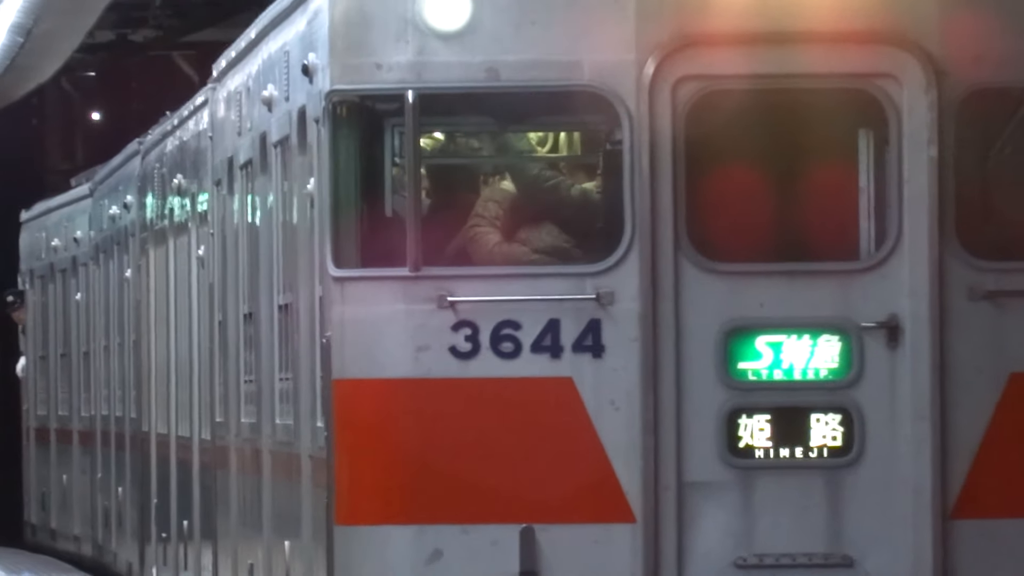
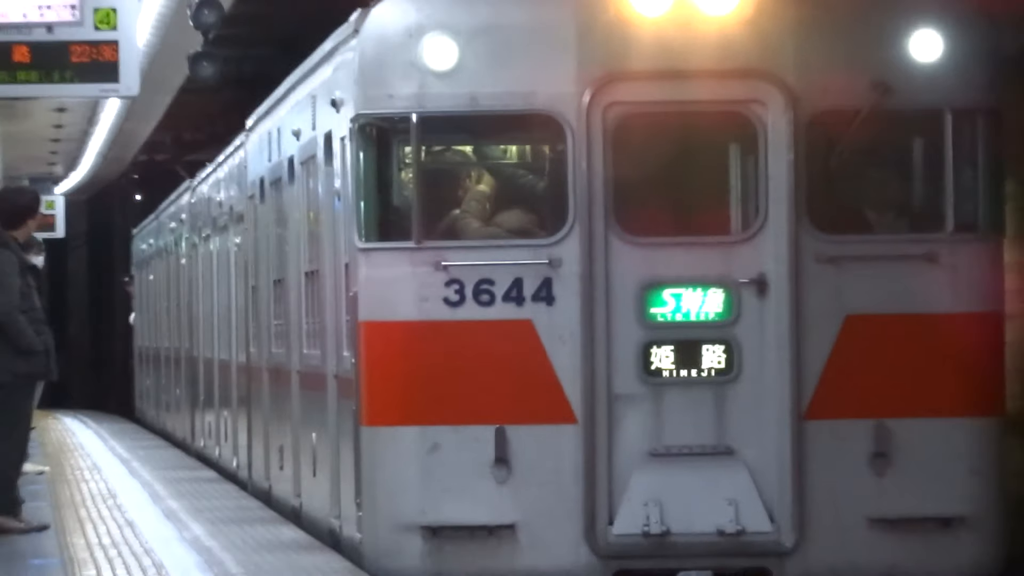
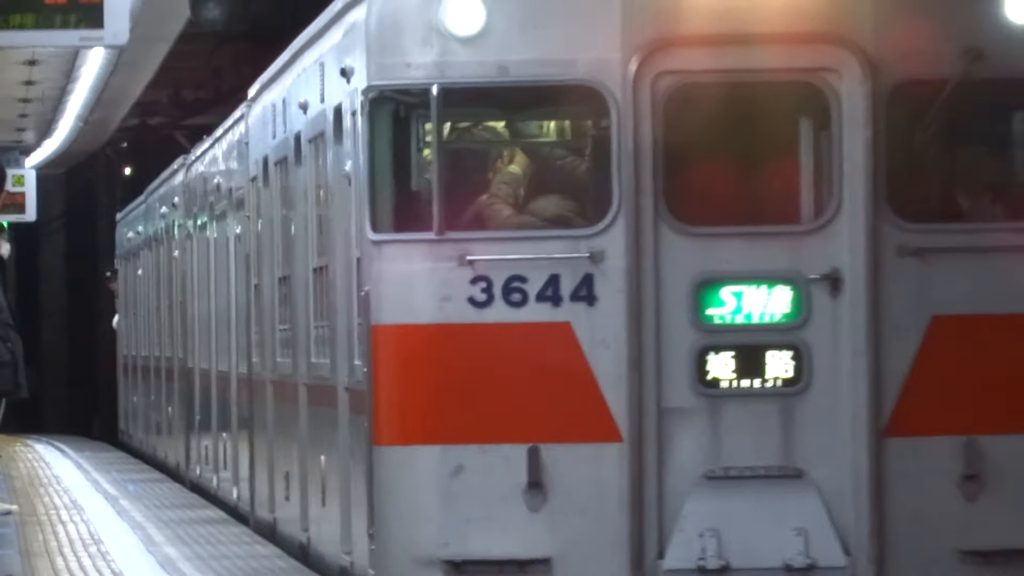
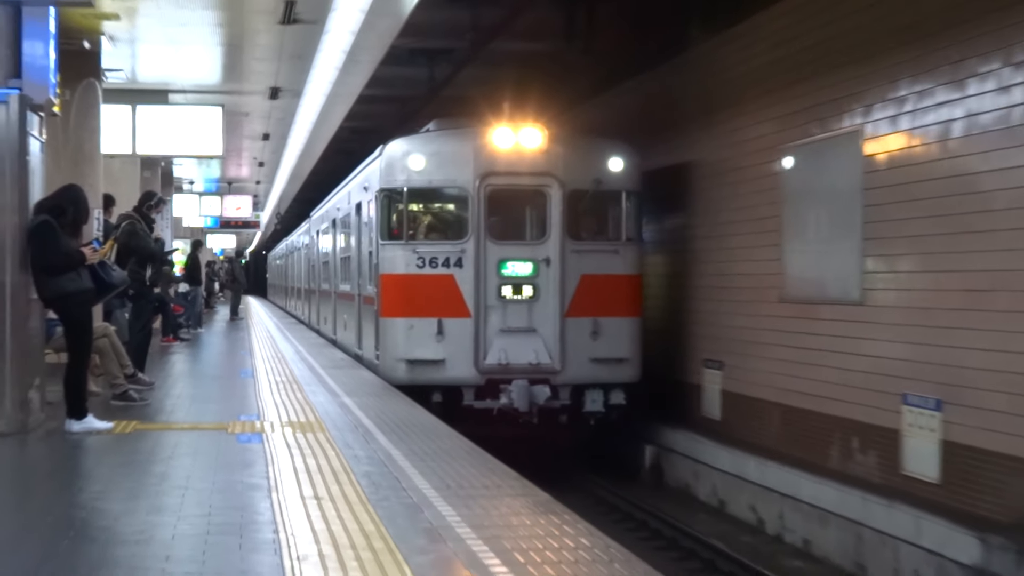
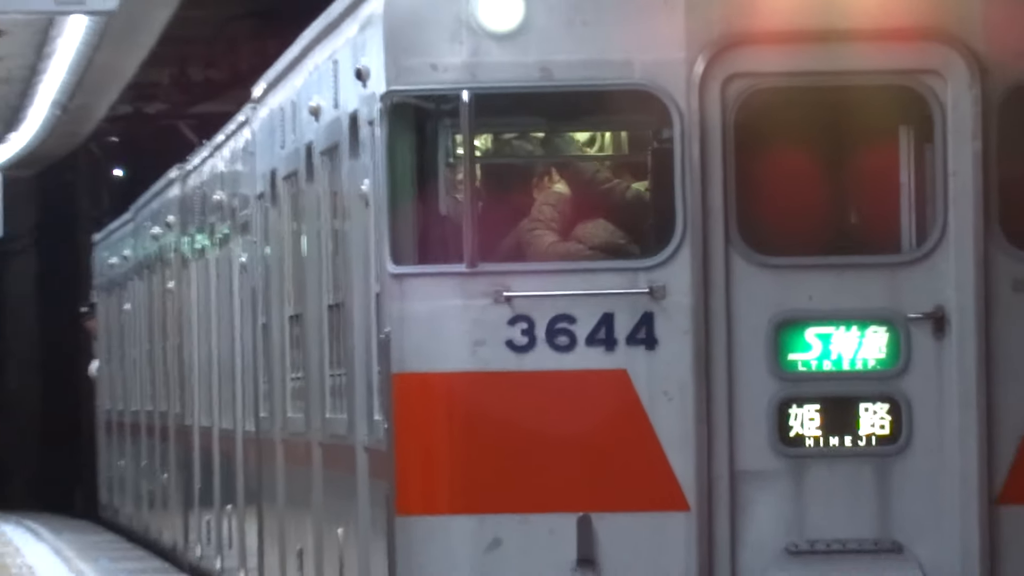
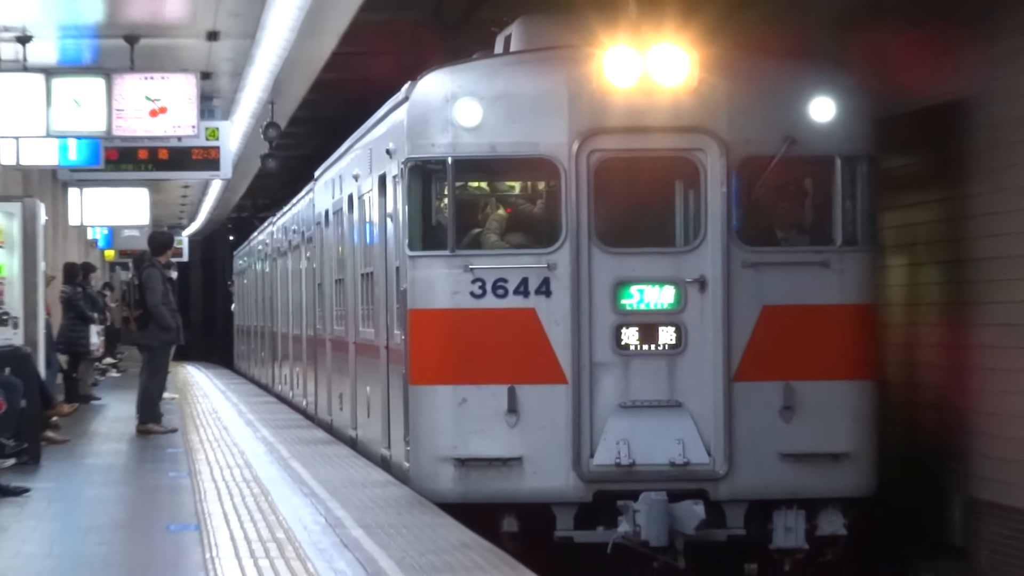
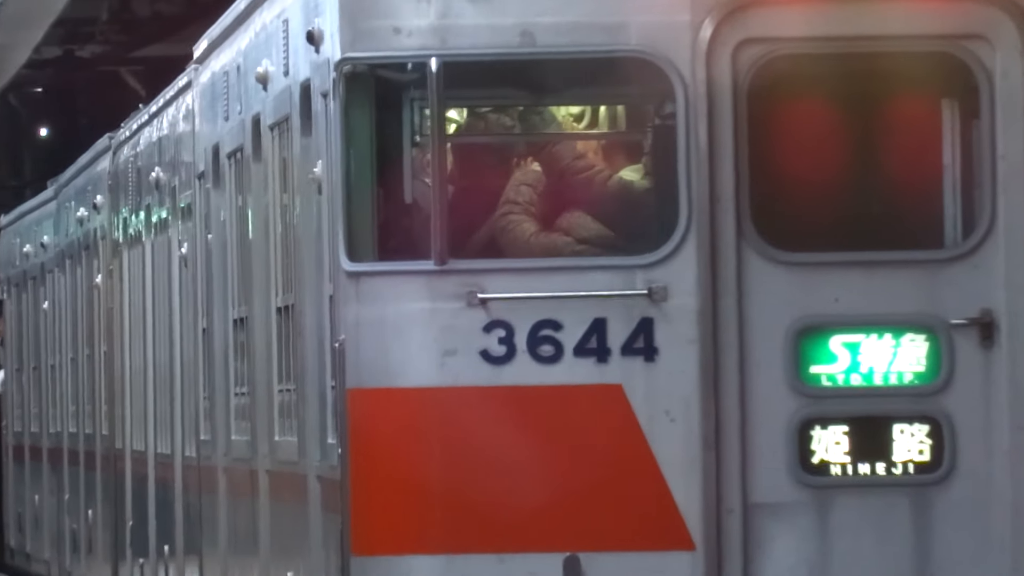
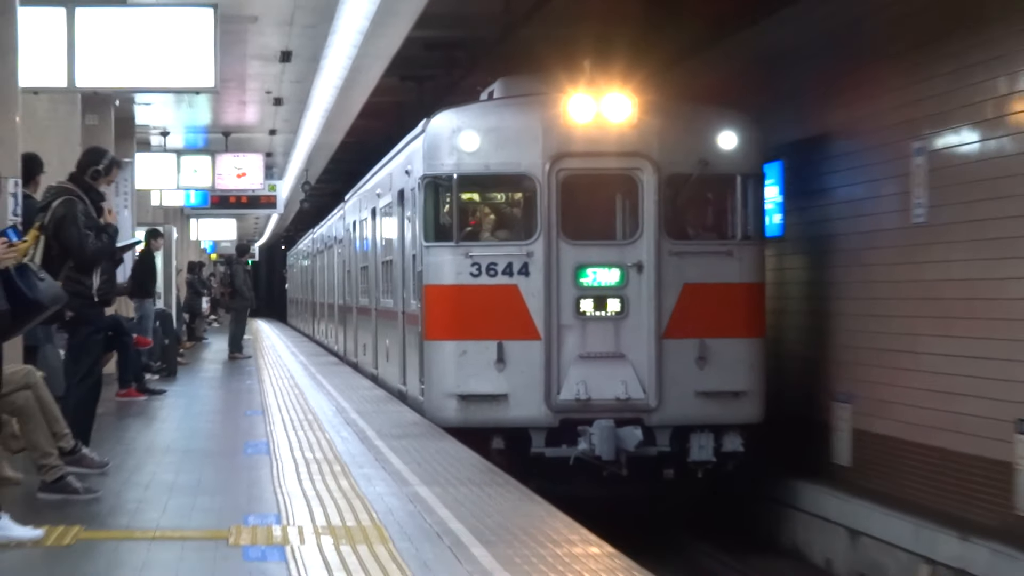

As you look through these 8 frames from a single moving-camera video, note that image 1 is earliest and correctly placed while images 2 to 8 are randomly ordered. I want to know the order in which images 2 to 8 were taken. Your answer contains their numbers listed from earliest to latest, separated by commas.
7, 5, 3, 2, 6, 8, 4
